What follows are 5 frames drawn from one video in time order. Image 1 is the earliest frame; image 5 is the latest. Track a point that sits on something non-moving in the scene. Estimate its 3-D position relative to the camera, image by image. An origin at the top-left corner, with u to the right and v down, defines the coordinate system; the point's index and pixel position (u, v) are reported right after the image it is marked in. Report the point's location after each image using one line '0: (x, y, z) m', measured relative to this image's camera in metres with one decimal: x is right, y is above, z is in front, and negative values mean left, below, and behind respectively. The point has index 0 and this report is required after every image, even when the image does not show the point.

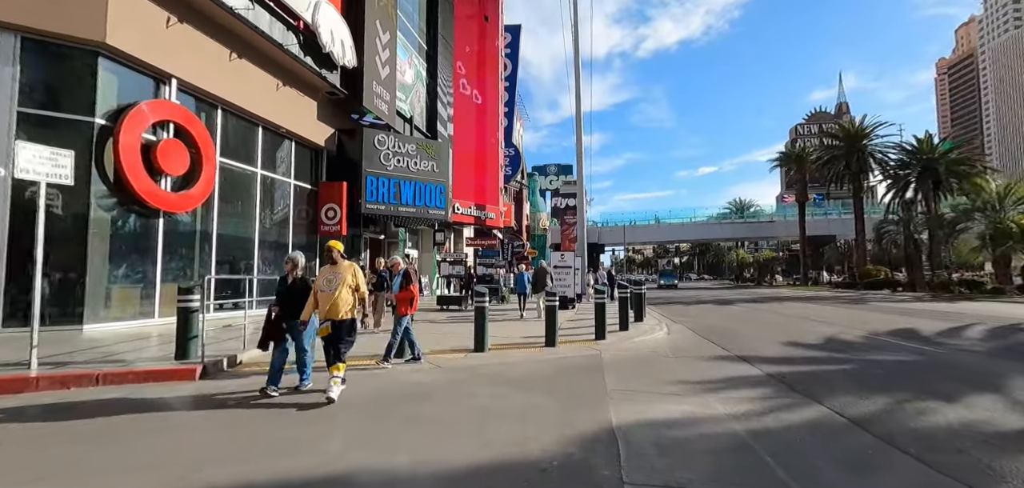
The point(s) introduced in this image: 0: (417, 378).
0: (-1.3, -1.9, +6.9) m
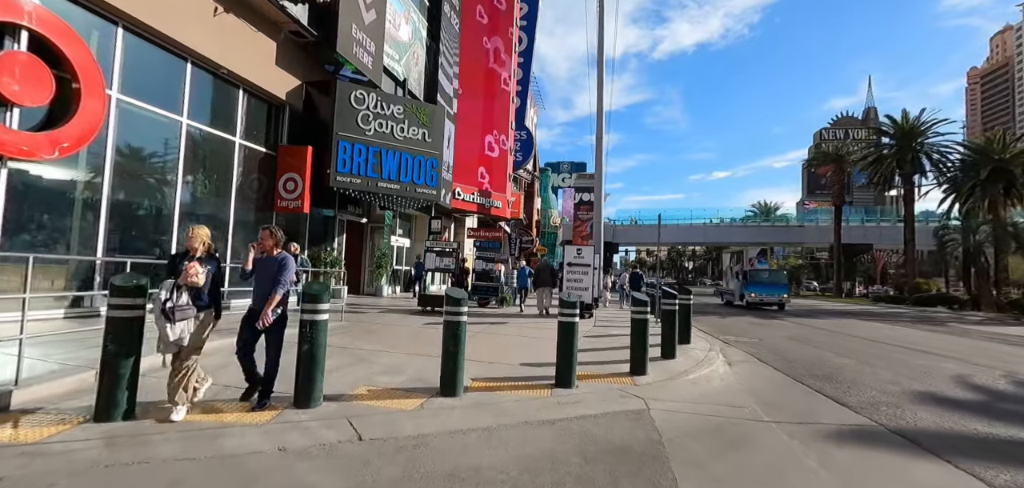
0: (-1.4, -1.6, +3.3) m
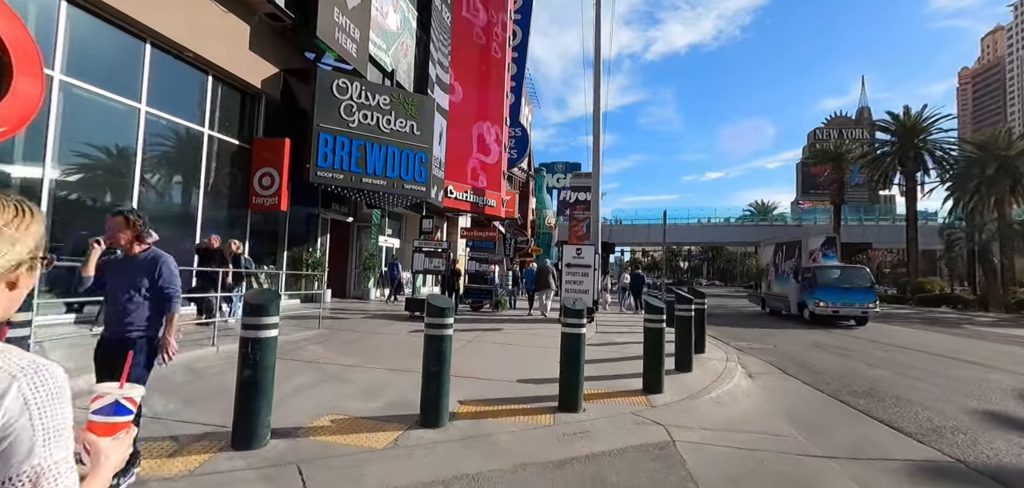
0: (-1.4, -1.5, +2.3) m
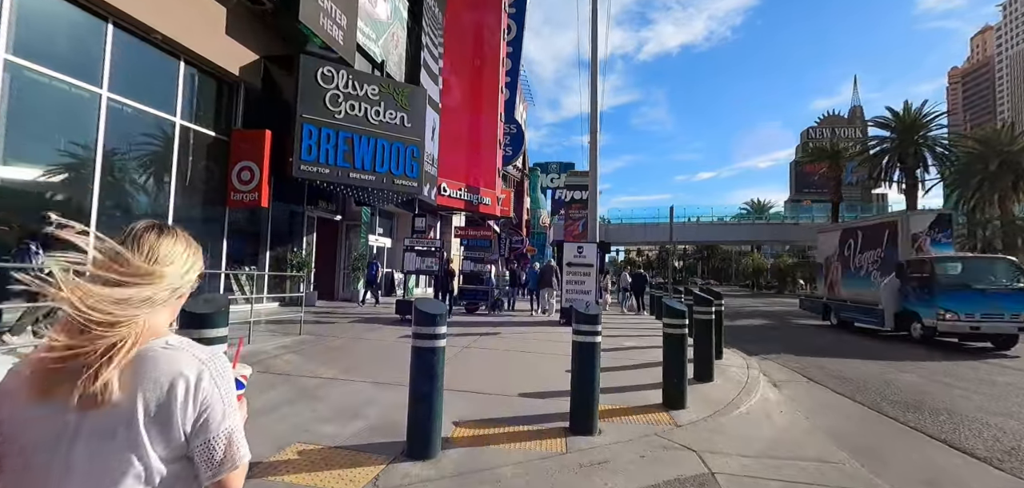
0: (-1.4, -1.5, +1.5) m
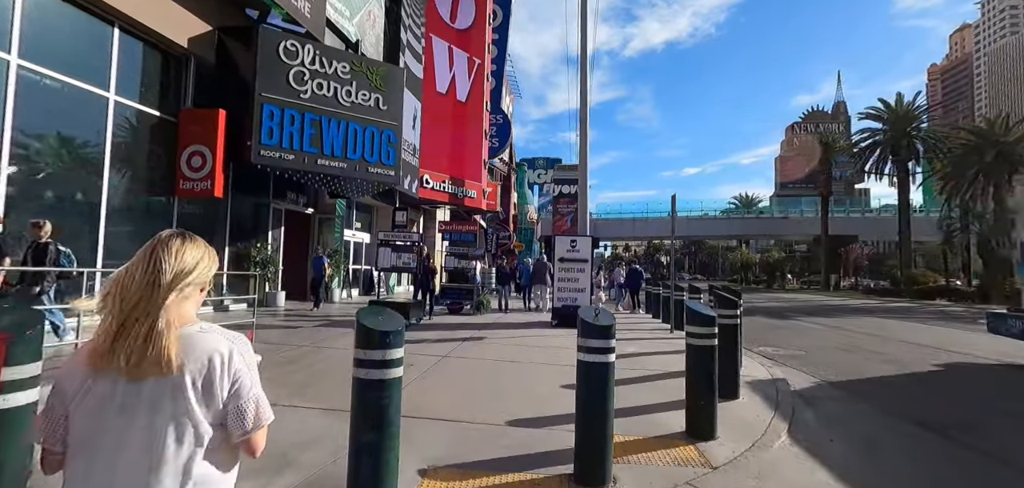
0: (-1.4, -1.4, +0.3) m
